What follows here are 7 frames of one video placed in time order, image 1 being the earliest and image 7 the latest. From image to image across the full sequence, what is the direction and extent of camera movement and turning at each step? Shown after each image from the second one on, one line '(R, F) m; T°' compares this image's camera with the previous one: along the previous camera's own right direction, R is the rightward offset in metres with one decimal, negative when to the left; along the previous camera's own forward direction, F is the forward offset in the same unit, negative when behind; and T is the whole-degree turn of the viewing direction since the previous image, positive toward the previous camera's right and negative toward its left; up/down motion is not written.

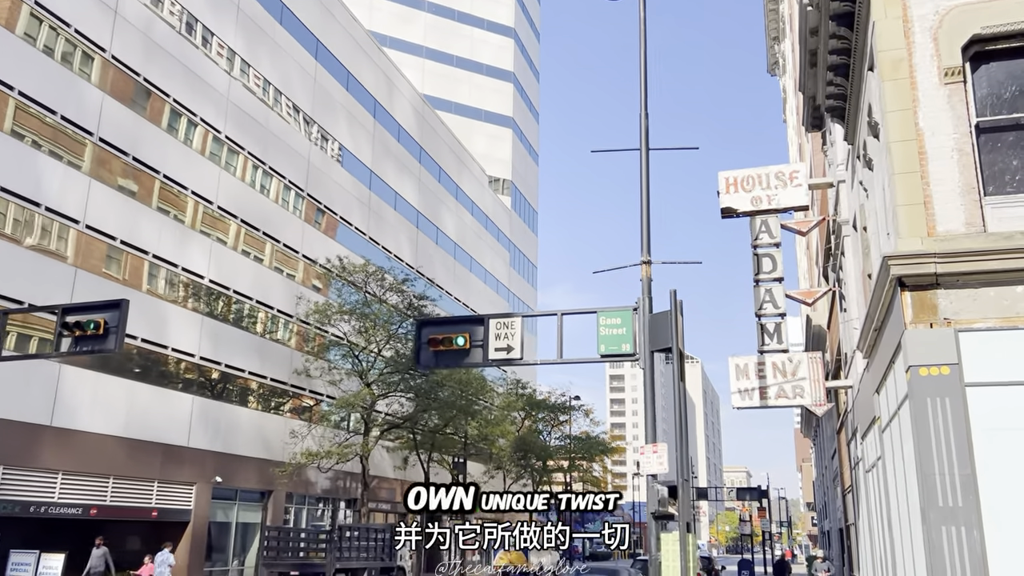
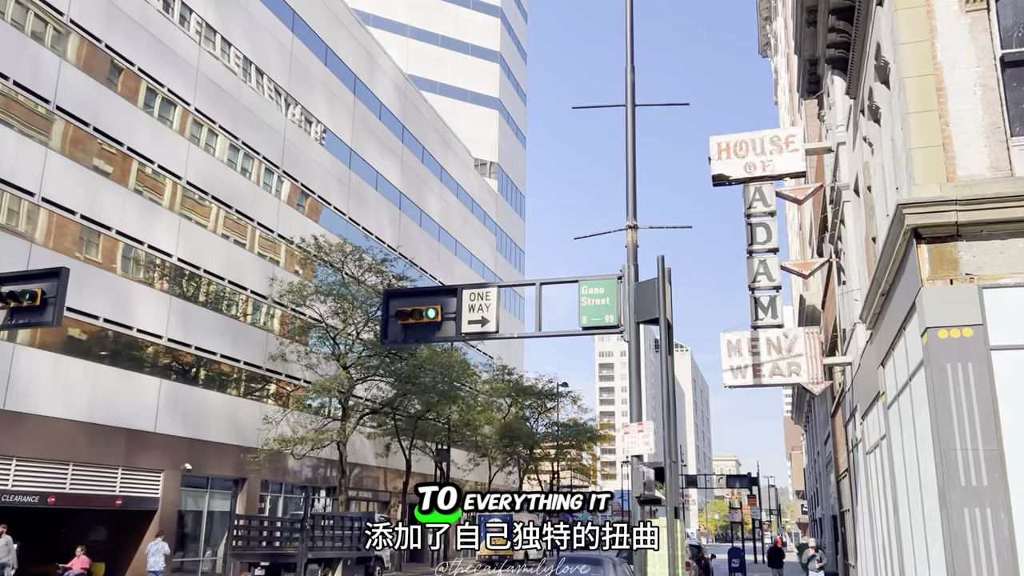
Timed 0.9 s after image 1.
(+0.2, +1.1) m; +1°
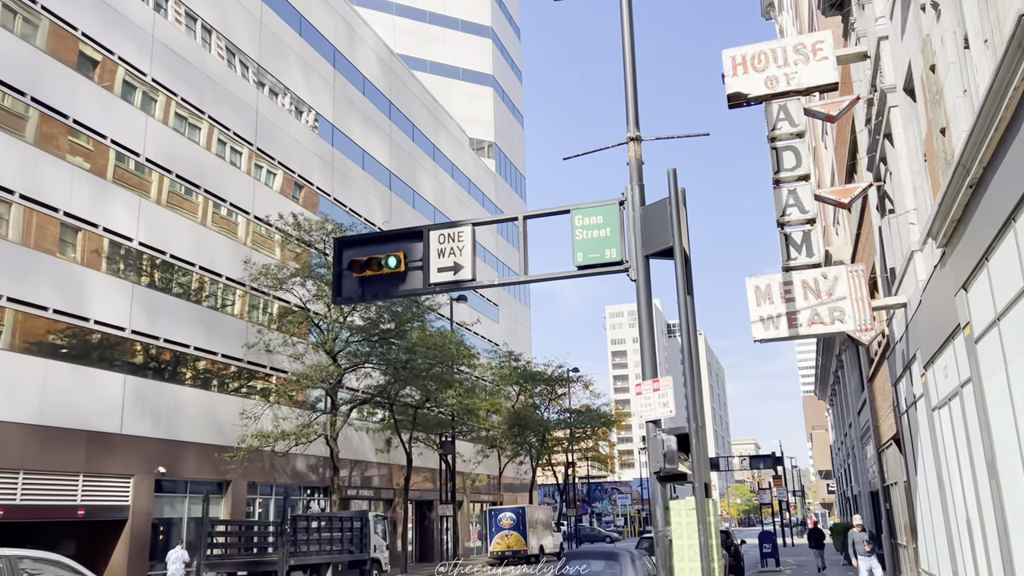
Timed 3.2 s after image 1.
(+0.4, +2.5) m; -1°
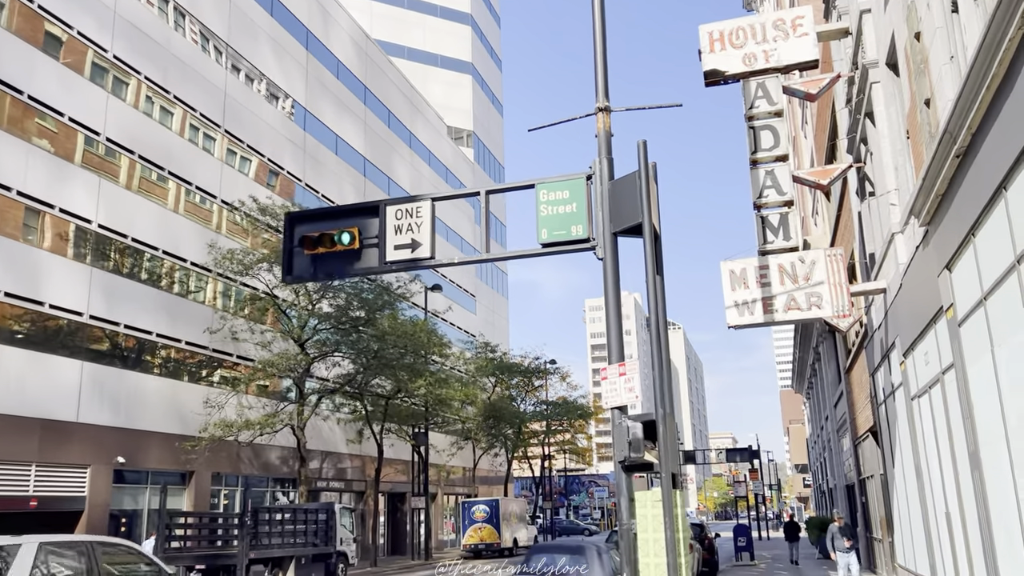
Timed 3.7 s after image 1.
(+0.2, +0.6) m; +1°
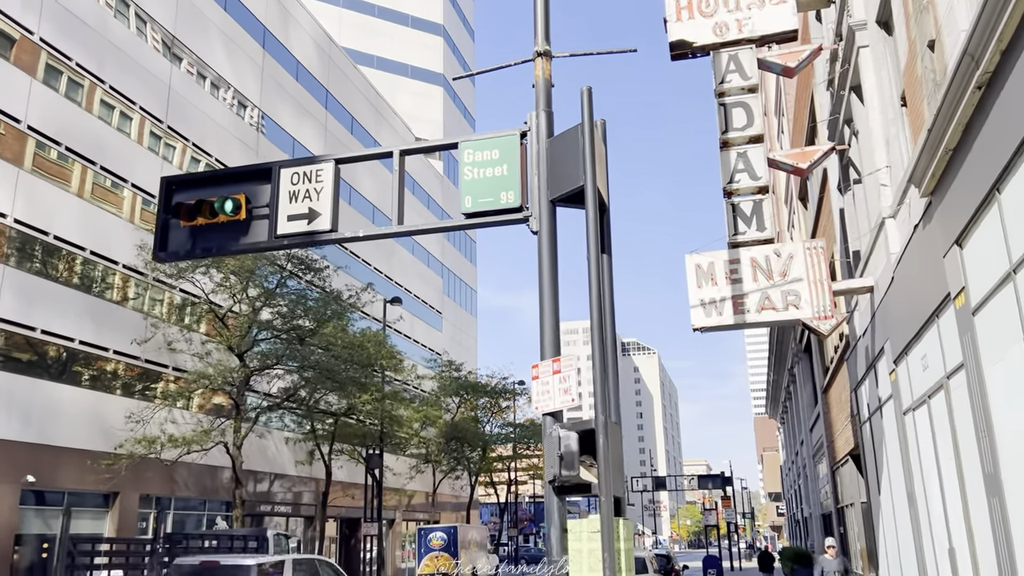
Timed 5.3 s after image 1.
(+0.6, +1.8) m; +2°
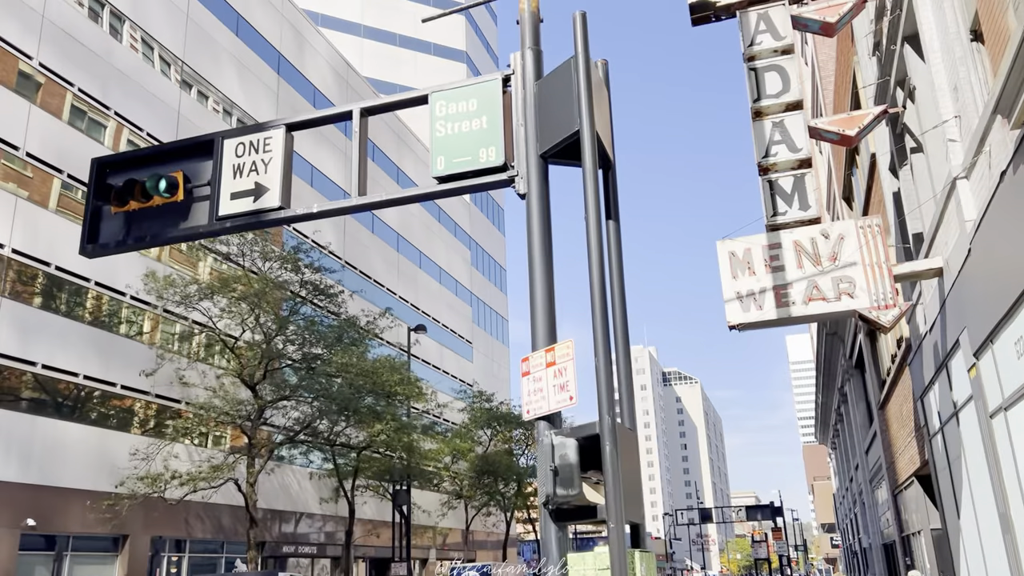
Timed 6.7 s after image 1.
(+0.4, +1.5) m; -3°
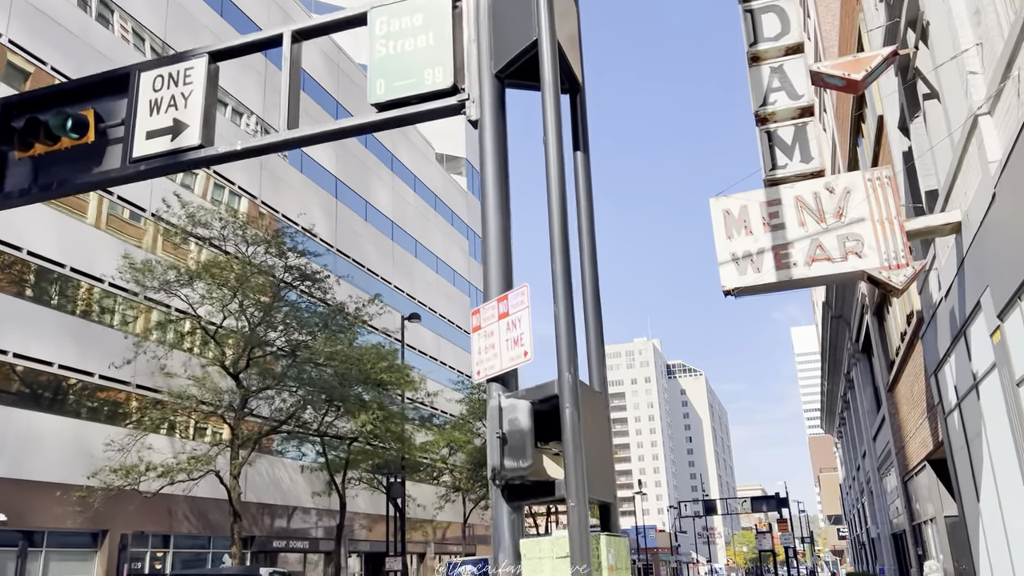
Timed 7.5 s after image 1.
(+0.3, +0.9) m; 0°
